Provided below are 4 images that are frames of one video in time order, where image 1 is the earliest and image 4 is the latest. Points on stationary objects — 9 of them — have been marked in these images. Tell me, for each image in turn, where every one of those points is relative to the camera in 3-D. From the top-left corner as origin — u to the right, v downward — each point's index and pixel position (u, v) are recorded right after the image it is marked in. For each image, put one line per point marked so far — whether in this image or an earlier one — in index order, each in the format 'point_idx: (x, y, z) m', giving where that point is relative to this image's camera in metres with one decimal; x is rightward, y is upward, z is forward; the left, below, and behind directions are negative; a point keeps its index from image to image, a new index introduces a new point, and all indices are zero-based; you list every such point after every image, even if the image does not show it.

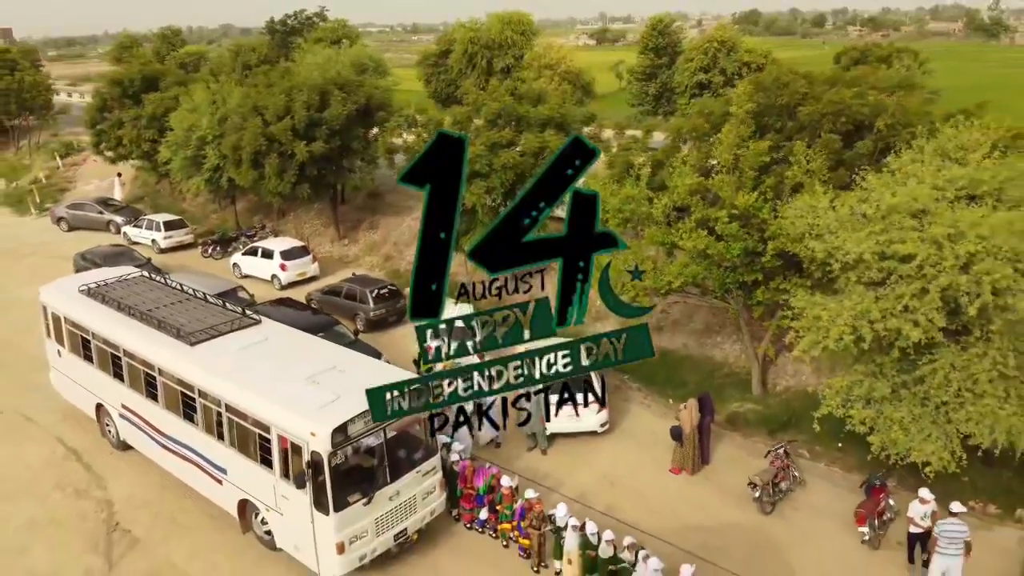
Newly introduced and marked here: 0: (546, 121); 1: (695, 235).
0: (+0.7, +3.6, +16.1) m
1: (+2.4, +0.7, +10.1) m
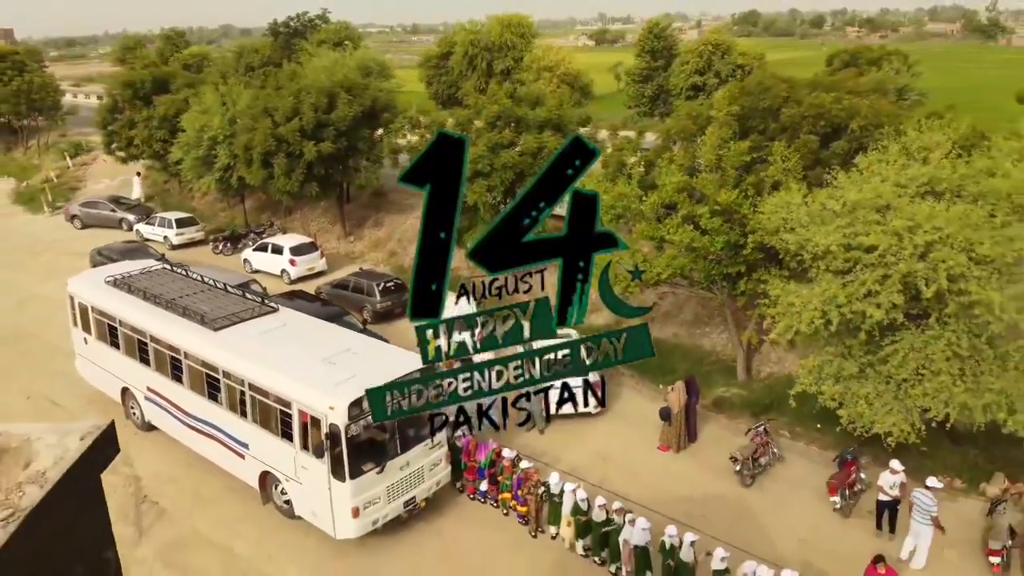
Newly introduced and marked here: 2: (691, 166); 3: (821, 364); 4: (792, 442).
0: (+0.7, +3.7, +16.9) m
1: (+2.4, +0.8, +10.9) m
2: (+2.7, +1.8, +11.5) m
3: (+3.7, -0.9, +9.2) m
4: (+4.2, -2.3, +11.4) m
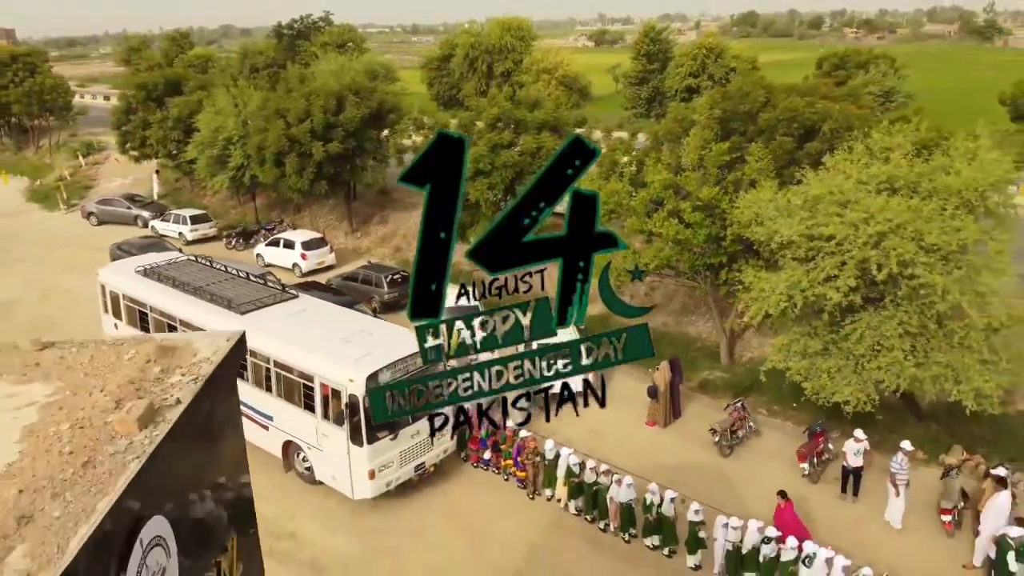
0: (+0.7, +3.9, +17.9) m
1: (+2.4, +1.0, +11.9) m
2: (+2.7, +2.0, +12.5) m
3: (+3.7, -0.7, +10.2) m
4: (+4.2, -2.1, +12.5) m
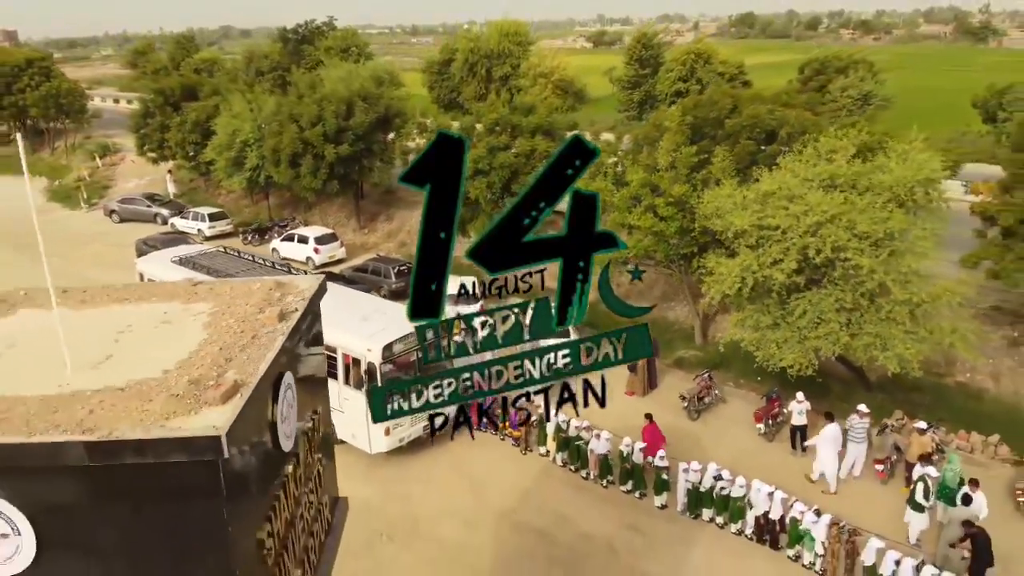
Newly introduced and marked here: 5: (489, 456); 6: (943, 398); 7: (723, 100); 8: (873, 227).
0: (+0.6, +4.1, +19.6) m
1: (+2.4, +1.3, +13.6) m
2: (+2.6, +2.3, +14.2) m
3: (+3.6, -0.5, +11.9) m
4: (+4.1, -1.9, +14.1) m
5: (-0.4, -2.7, +12.2) m
6: (+7.8, -2.0, +13.8) m
7: (+4.3, +3.8, +15.3) m
8: (+5.1, +0.9, +10.8) m
